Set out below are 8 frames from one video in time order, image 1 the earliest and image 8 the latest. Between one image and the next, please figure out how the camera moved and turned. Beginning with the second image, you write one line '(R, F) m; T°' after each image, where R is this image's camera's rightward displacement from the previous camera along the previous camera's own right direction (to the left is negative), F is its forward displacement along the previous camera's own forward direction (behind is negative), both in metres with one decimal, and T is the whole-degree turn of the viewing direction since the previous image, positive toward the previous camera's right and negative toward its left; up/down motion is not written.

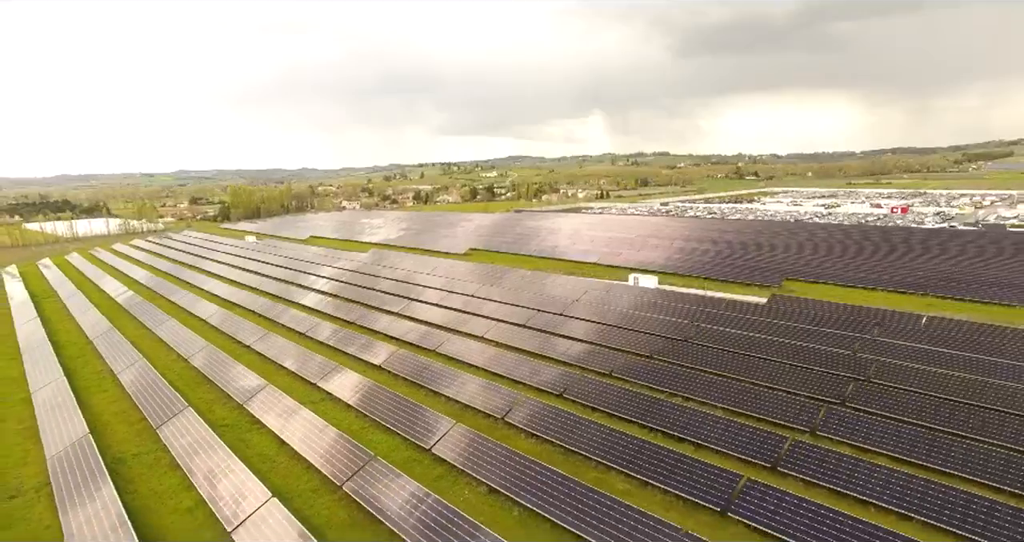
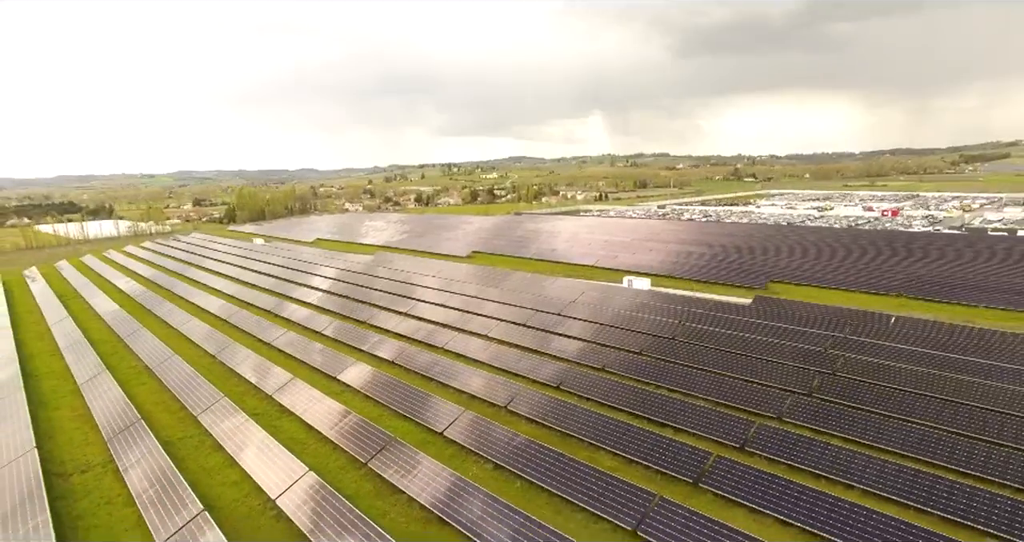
(-0.1, -2.0) m; 0°
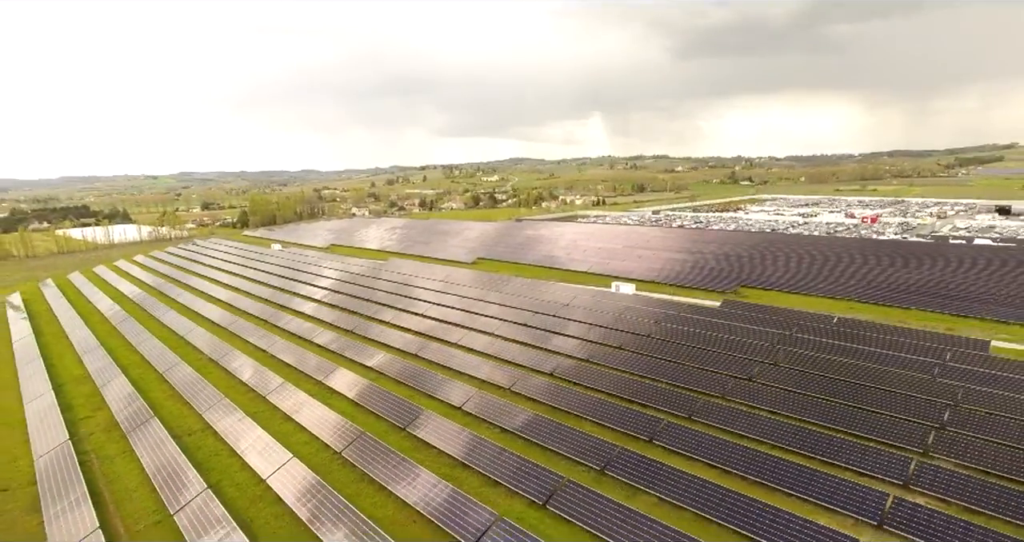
(-0.1, -4.9) m; 0°
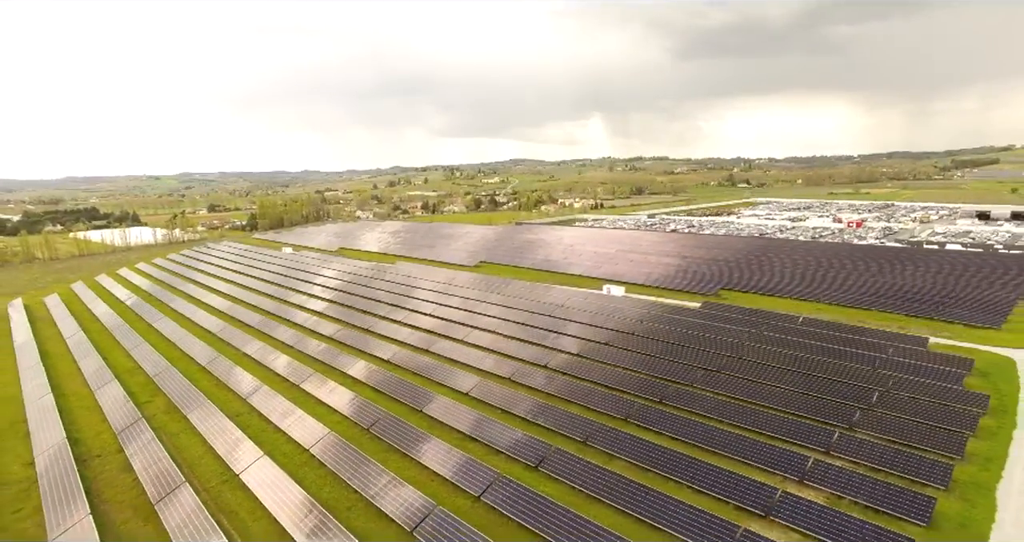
(+0.1, -3.7) m; 0°
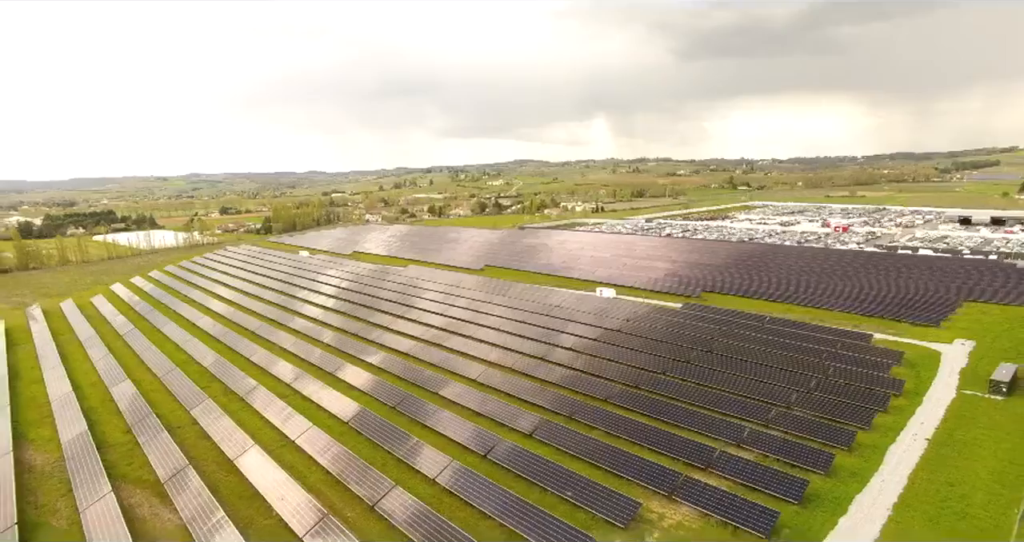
(+0.2, -4.8) m; 0°
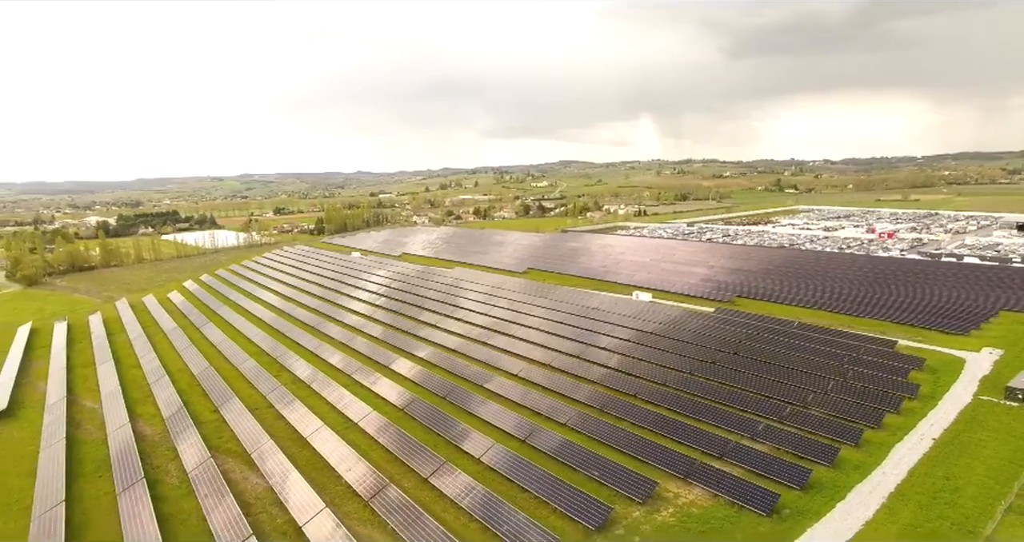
(+0.1, -3.0) m; -4°
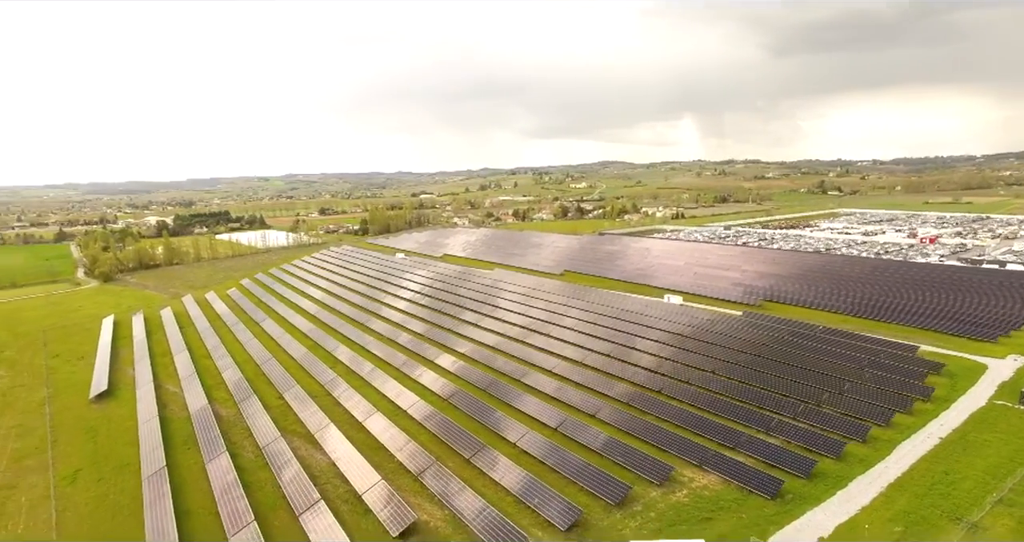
(0.0, -2.8) m; -4°
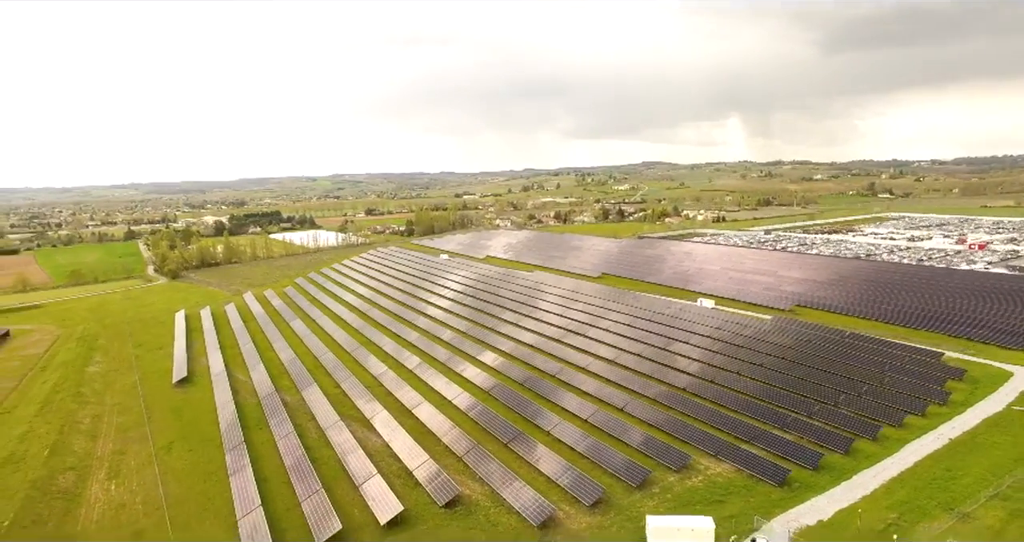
(+0.2, -3.0) m; -4°
